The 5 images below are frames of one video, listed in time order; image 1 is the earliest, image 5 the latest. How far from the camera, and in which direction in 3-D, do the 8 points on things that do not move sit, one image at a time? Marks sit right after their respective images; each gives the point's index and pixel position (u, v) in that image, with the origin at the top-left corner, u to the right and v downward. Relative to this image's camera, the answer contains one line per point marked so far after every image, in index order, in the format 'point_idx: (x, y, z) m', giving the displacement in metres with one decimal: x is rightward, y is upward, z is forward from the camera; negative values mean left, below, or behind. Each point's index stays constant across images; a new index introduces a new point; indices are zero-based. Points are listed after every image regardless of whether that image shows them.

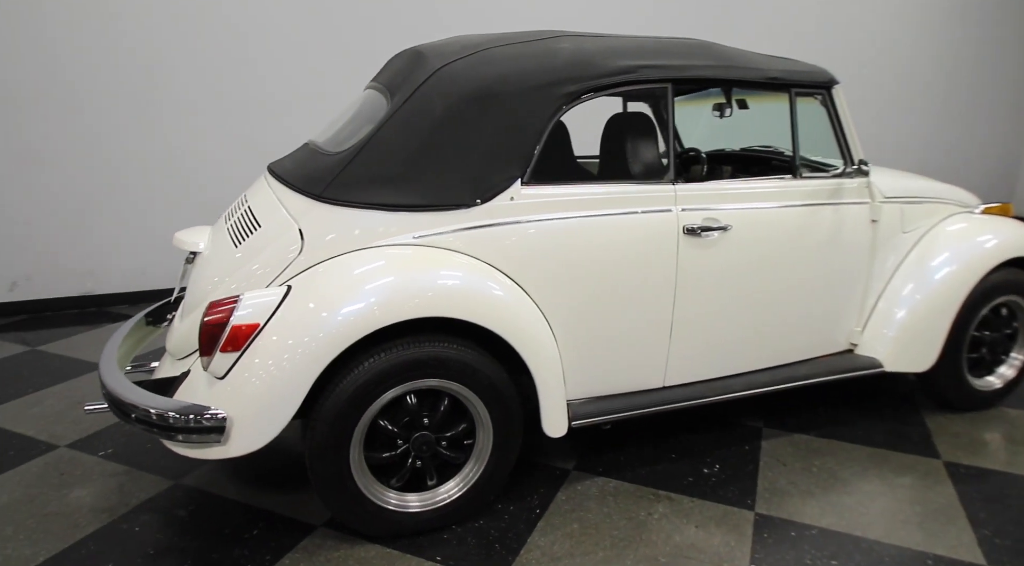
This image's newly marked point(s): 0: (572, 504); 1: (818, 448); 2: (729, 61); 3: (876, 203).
0: (+0.2, -0.7, +2.2) m
1: (+1.1, -0.6, +2.6) m
2: (+0.7, +0.7, +2.2) m
3: (+1.4, +0.3, +2.6) m
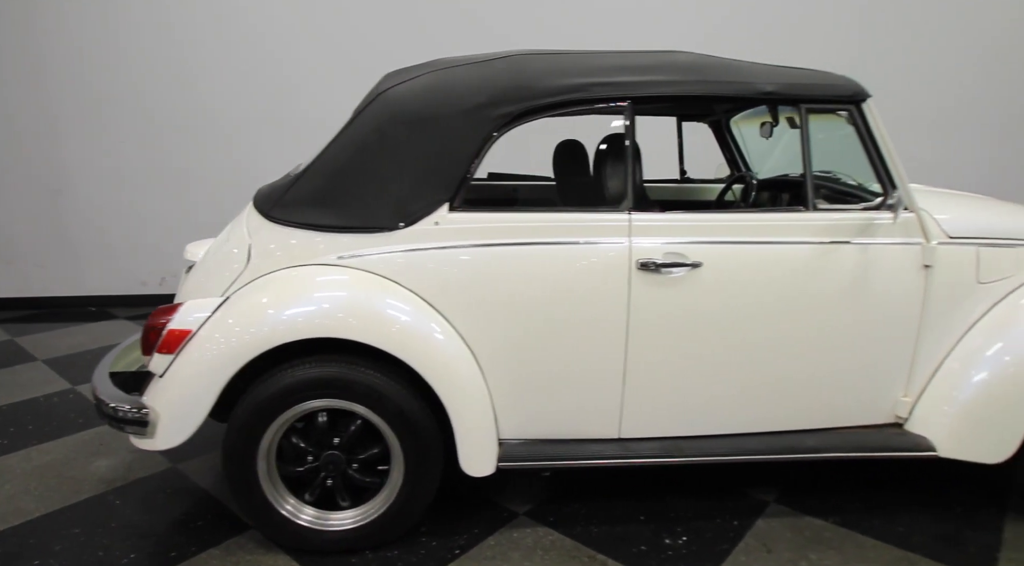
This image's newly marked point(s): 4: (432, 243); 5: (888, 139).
0: (0.0, -0.8, +2.0) m
1: (+1.0, -0.8, +2.1) m
2: (+0.6, +0.6, +2.0) m
3: (+1.3, +0.1, +2.1) m
4: (-0.2, +0.1, +1.9) m
5: (+1.1, +0.4, +2.0) m
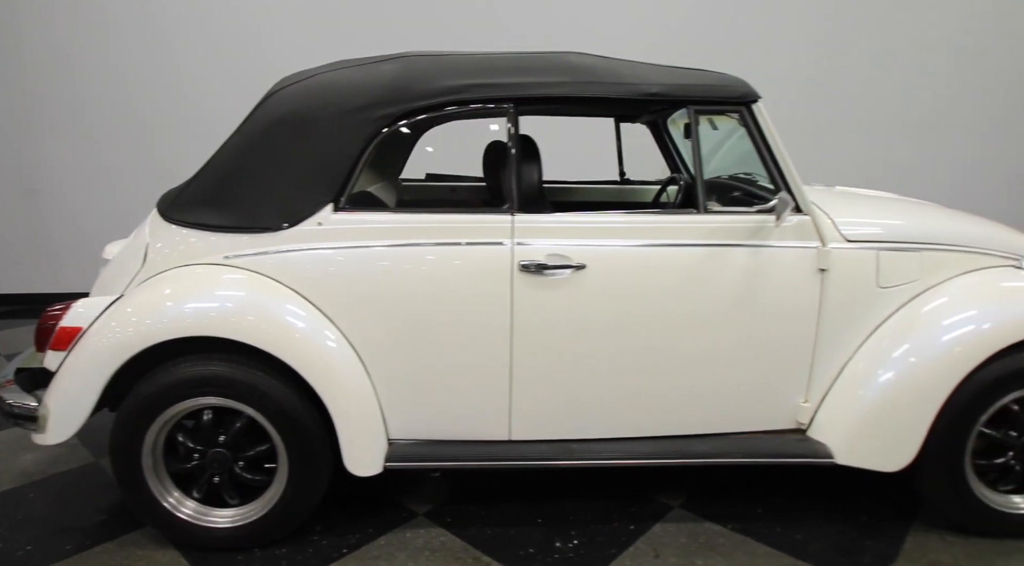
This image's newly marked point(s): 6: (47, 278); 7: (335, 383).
0: (-0.4, -0.8, +2.1) m
1: (+0.6, -0.8, +2.1) m
2: (+0.2, +0.6, +2.0) m
3: (+0.9, +0.1, +2.0) m
4: (-0.6, +0.1, +2.0) m
5: (+0.8, +0.4, +2.0) m
6: (-3.2, 0.0, +4.7) m
7: (-0.5, -0.3, +1.9) m
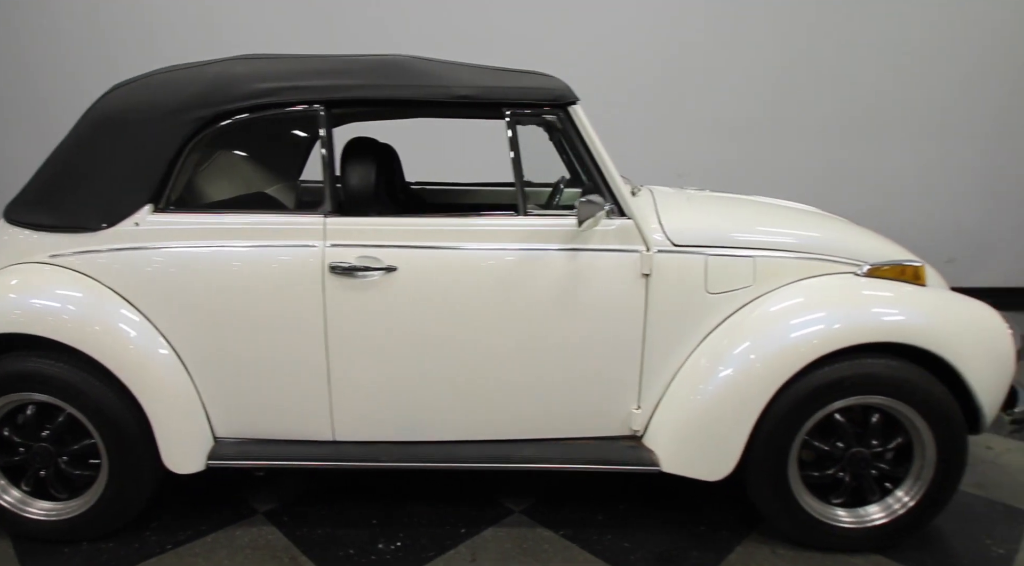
0: (-0.9, -0.8, +2.1) m
1: (+0.1, -0.8, +2.1) m
2: (-0.3, +0.6, +2.0) m
3: (+0.4, +0.1, +2.0) m
4: (-1.1, +0.1, +2.0) m
5: (+0.3, +0.4, +2.0) m
6: (-3.7, +0.1, +4.9) m
7: (-1.1, -0.3, +2.0) m
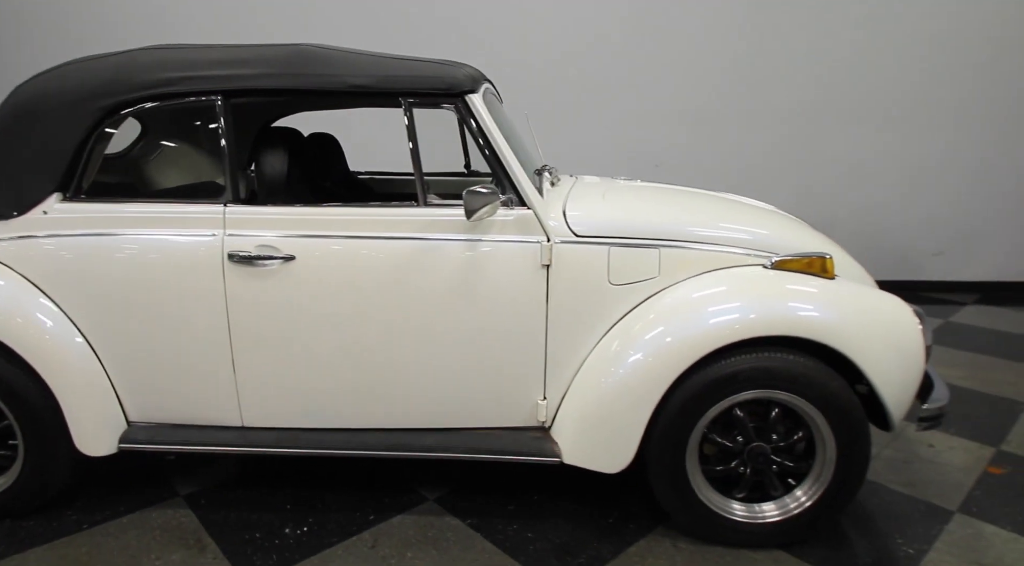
0: (-1.2, -0.8, +2.1) m
1: (-0.2, -0.8, +2.1) m
2: (-0.6, +0.6, +2.0) m
3: (+0.1, +0.1, +2.0) m
4: (-1.4, +0.2, +2.0) m
5: (0.0, +0.4, +2.0) m
6: (-3.8, +0.2, +5.0) m
7: (-1.4, -0.2, +2.0) m
